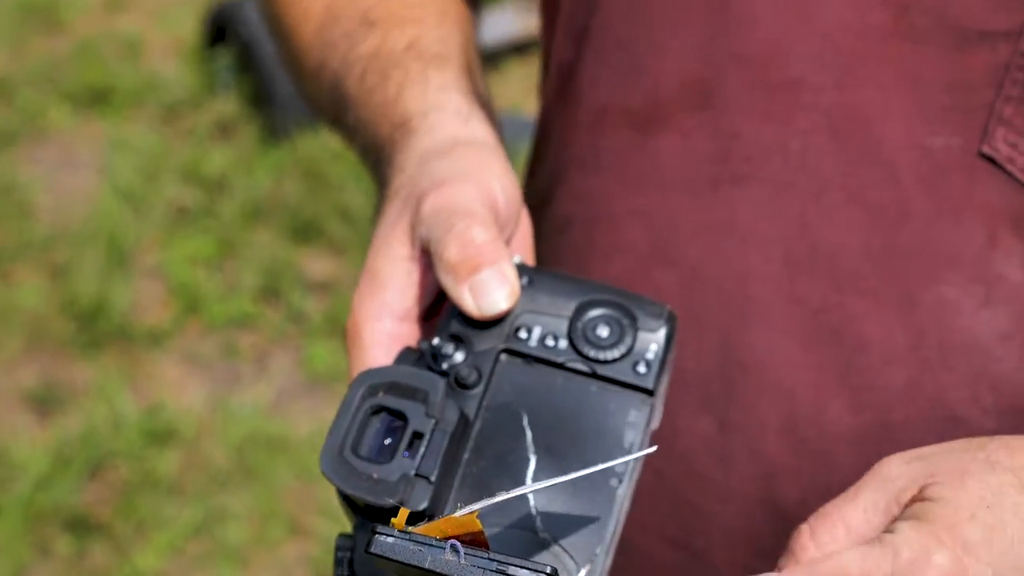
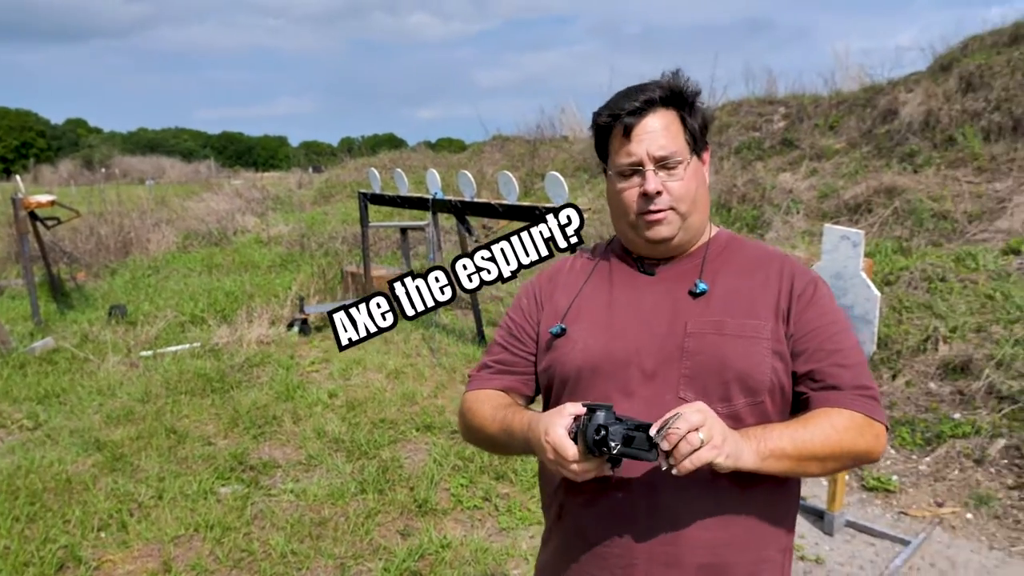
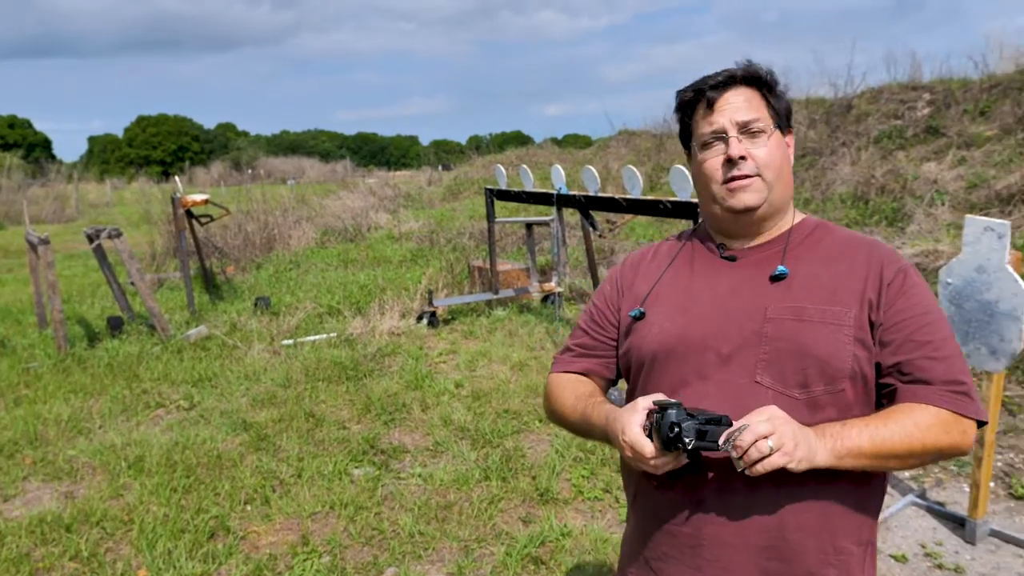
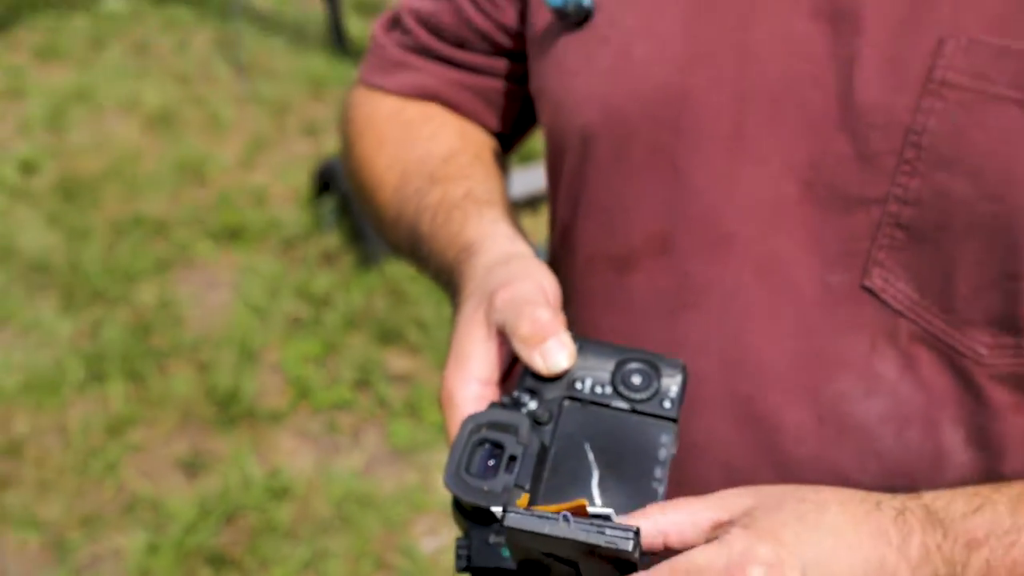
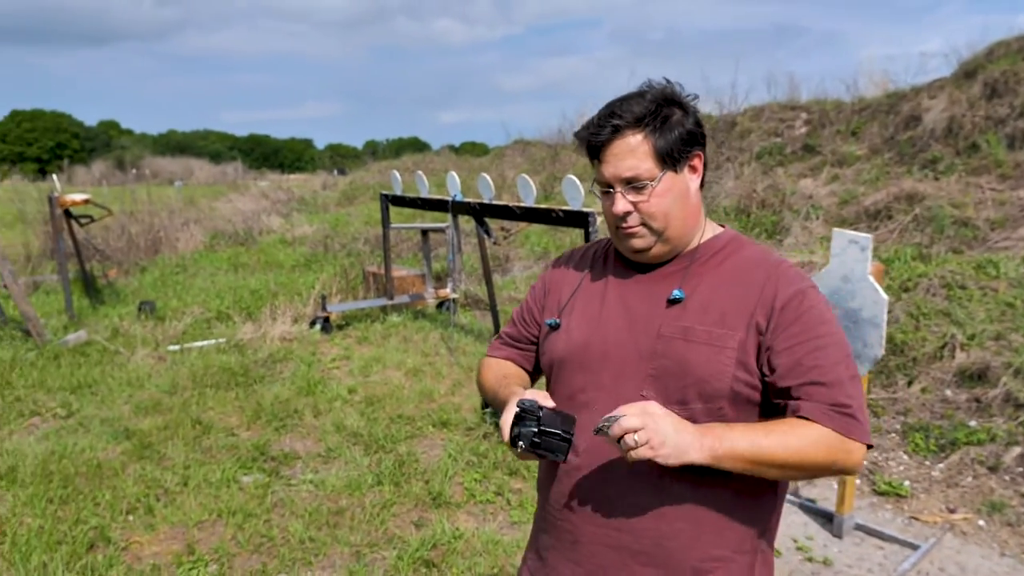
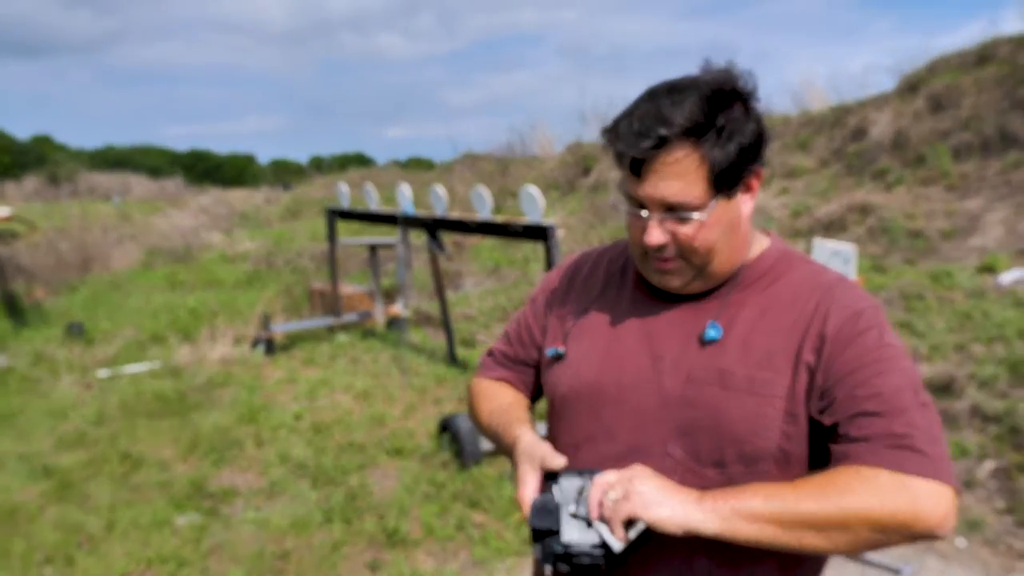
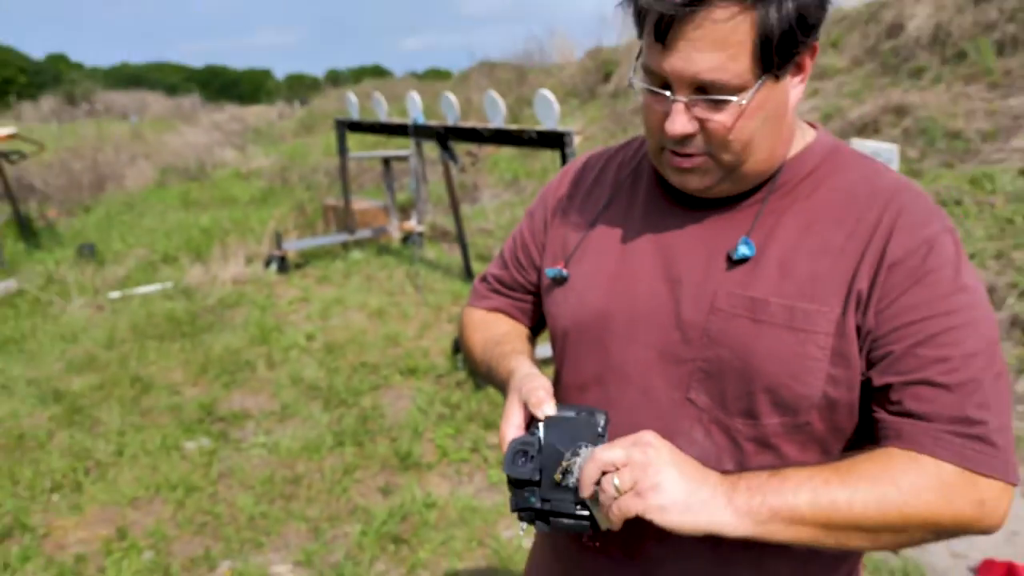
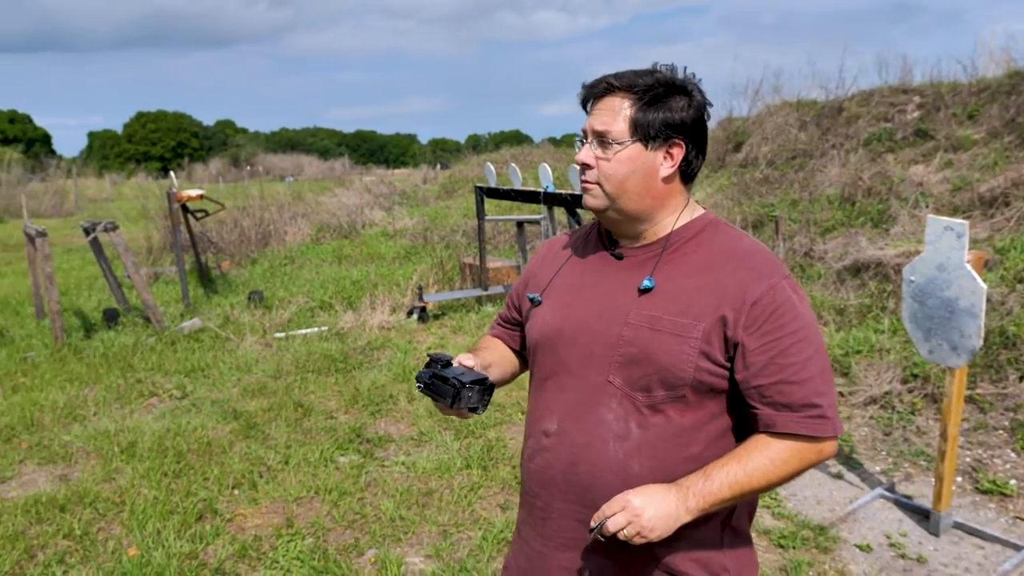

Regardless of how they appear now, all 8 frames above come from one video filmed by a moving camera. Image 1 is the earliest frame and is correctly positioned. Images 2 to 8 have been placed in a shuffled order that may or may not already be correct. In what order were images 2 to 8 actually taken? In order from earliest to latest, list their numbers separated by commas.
4, 7, 6, 5, 8, 3, 2
